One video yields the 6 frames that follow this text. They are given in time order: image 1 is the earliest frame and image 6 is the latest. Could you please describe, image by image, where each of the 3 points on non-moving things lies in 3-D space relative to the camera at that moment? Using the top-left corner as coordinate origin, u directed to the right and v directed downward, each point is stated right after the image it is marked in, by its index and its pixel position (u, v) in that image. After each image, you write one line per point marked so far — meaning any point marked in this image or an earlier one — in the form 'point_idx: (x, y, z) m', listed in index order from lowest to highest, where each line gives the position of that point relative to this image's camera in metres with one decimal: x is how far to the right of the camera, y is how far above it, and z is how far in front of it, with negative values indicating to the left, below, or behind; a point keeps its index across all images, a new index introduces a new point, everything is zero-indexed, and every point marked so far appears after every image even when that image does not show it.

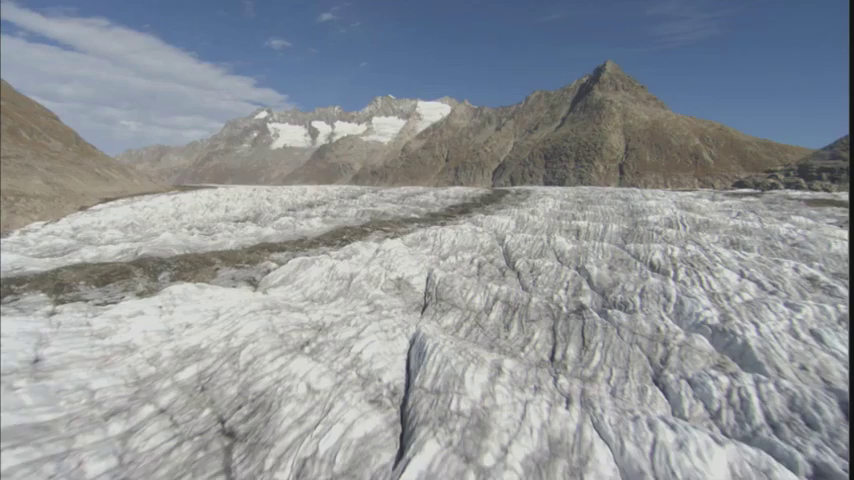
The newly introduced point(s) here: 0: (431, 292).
0: (+0.1, -1.6, +15.4) m
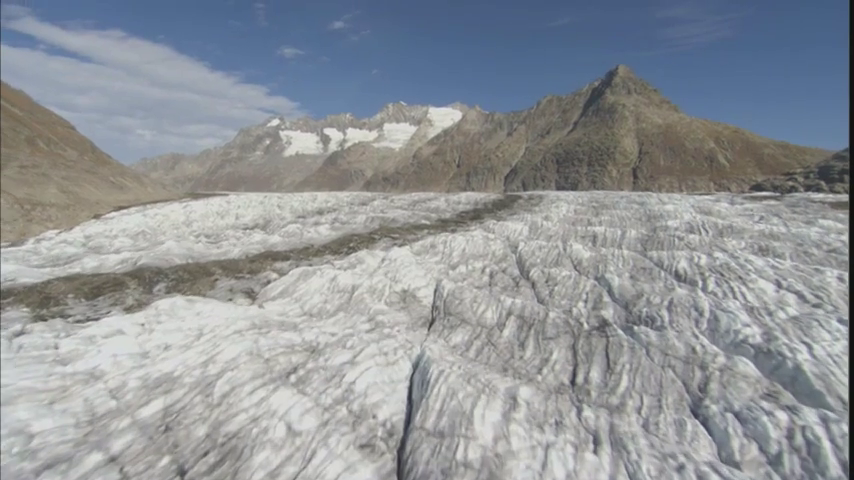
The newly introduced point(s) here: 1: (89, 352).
0: (+0.3, -1.8, +14.2) m
1: (-6.3, -2.1, +9.5) m
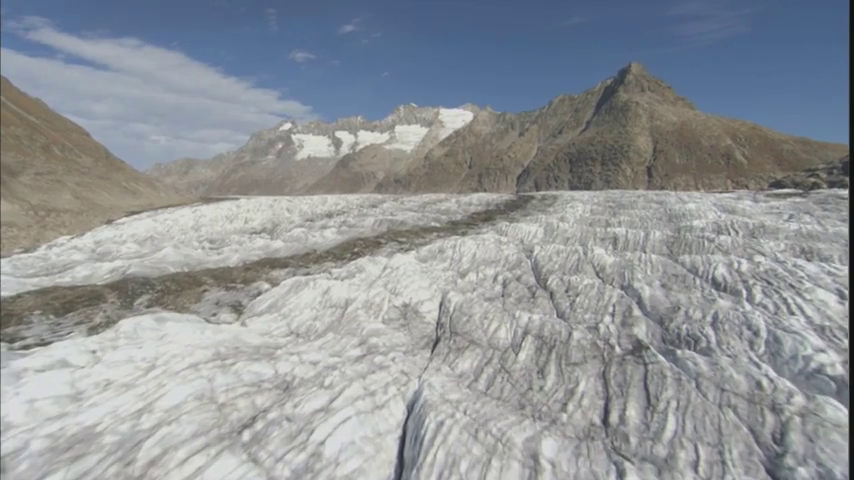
0: (+0.4, -2.0, +12.4) m
1: (-6.3, -2.3, +7.8) m
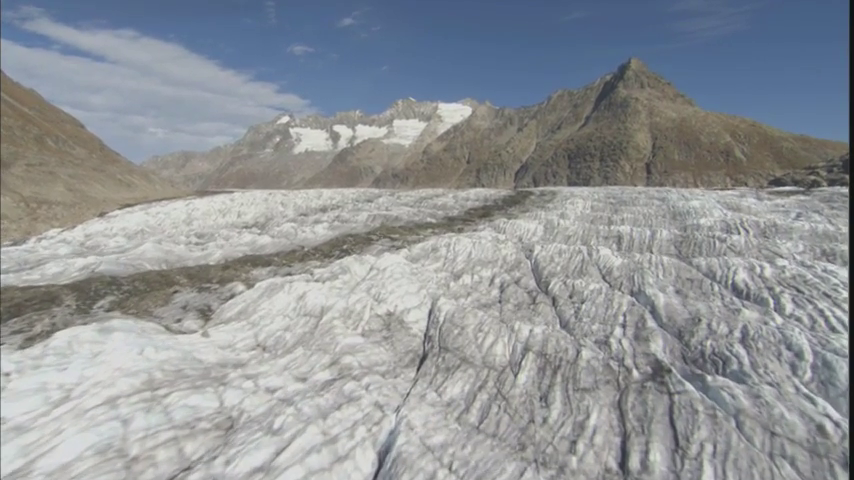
0: (+0.1, -2.0, +10.8) m
1: (-6.6, -2.3, +6.2) m
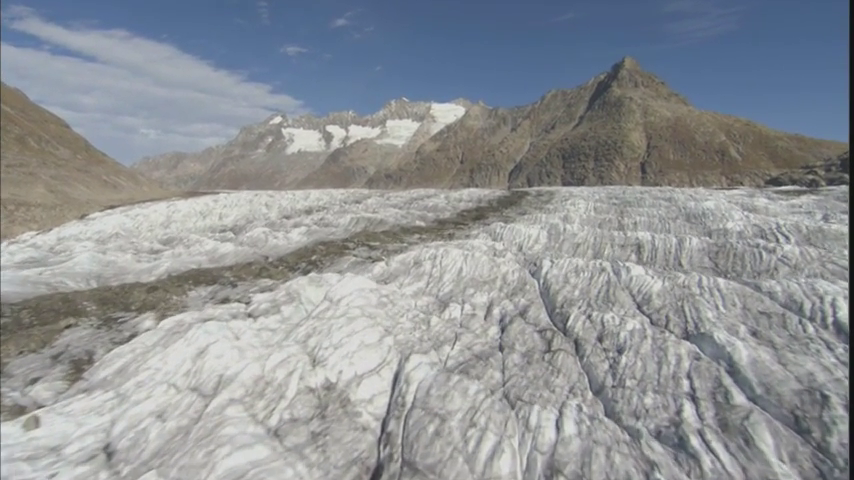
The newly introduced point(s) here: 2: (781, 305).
0: (-0.4, -2.4, +6.5) m
1: (-7.0, -2.7, +1.8) m
2: (+7.4, -1.4, +10.9) m
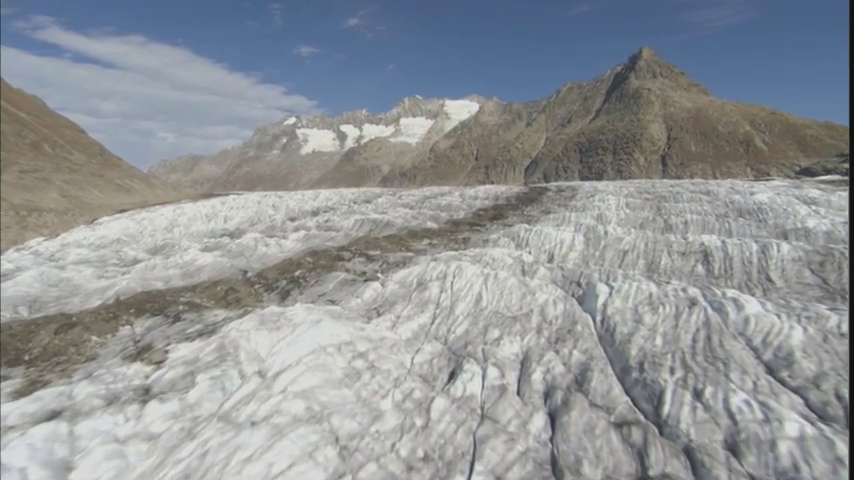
0: (-0.6, -2.8, +1.9) m
1: (-7.3, -3.3, -2.6) m
2: (+7.4, -1.7, +6.1) m
